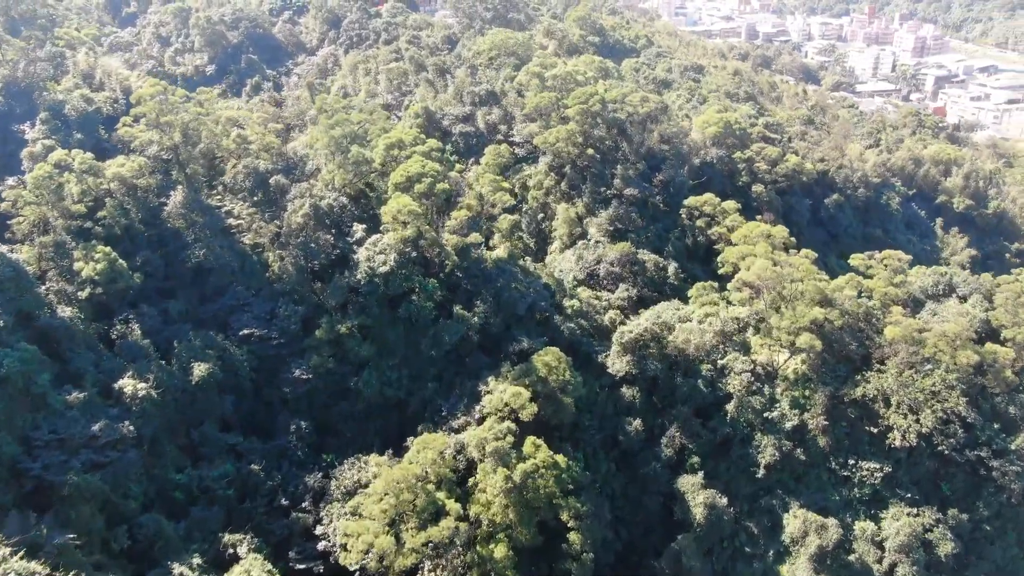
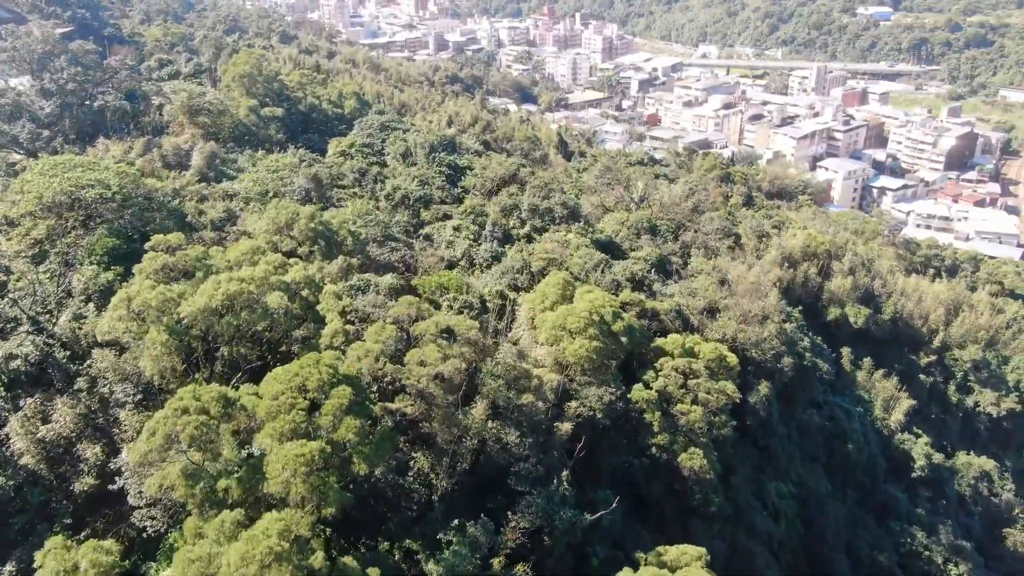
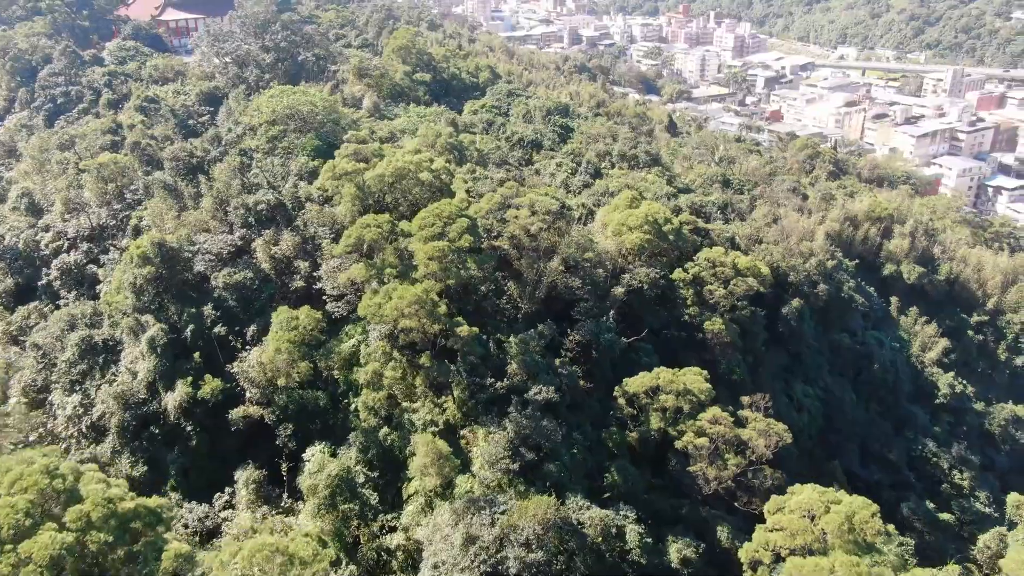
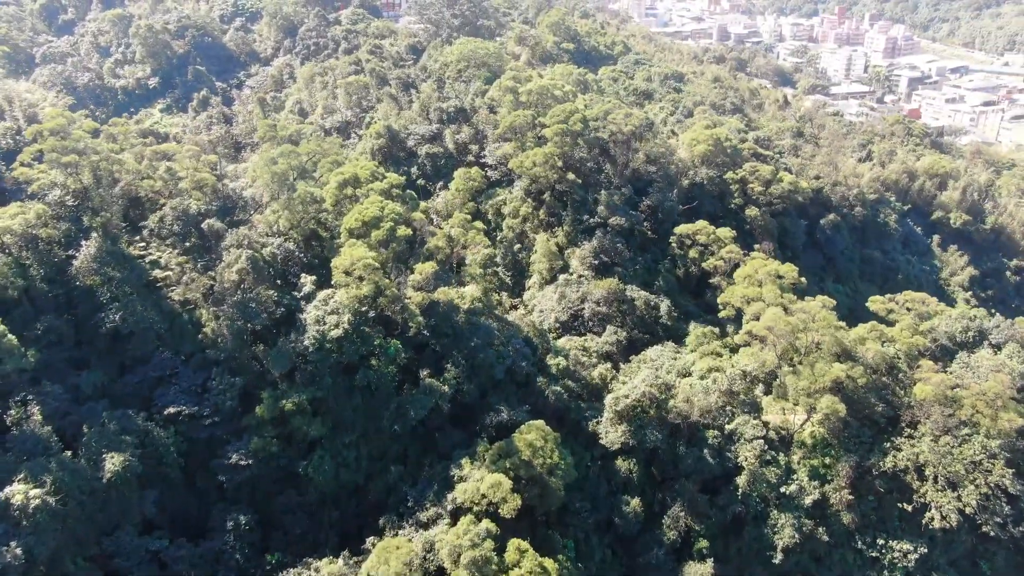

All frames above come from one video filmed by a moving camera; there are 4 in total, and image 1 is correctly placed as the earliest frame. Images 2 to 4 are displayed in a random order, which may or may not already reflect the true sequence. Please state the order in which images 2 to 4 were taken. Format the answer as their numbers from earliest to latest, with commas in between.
4, 3, 2
